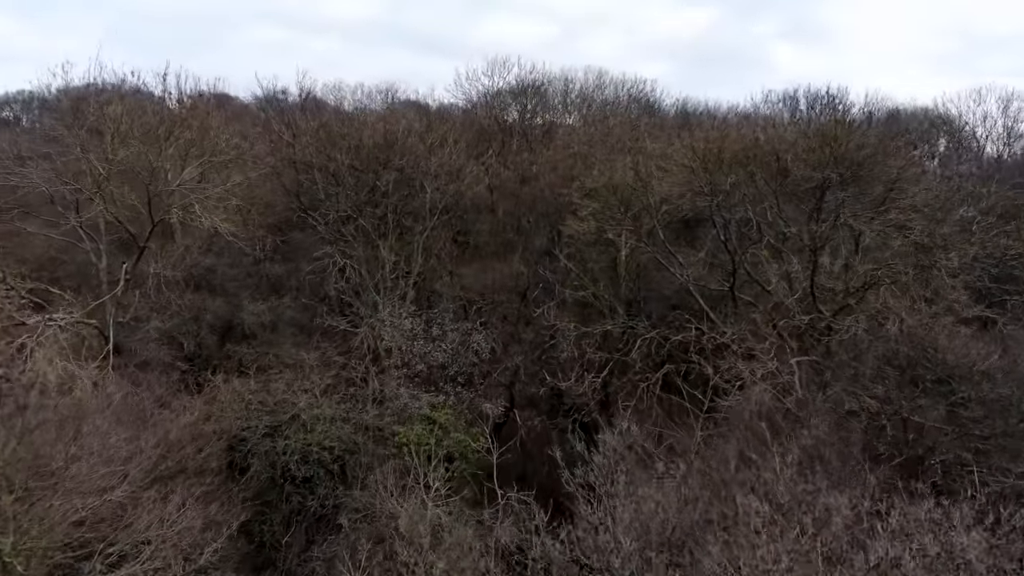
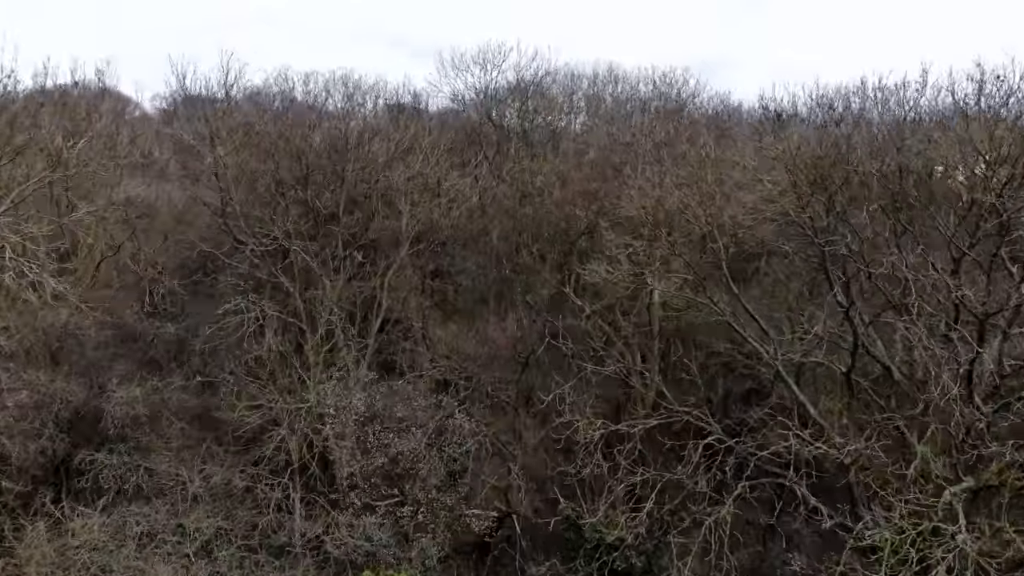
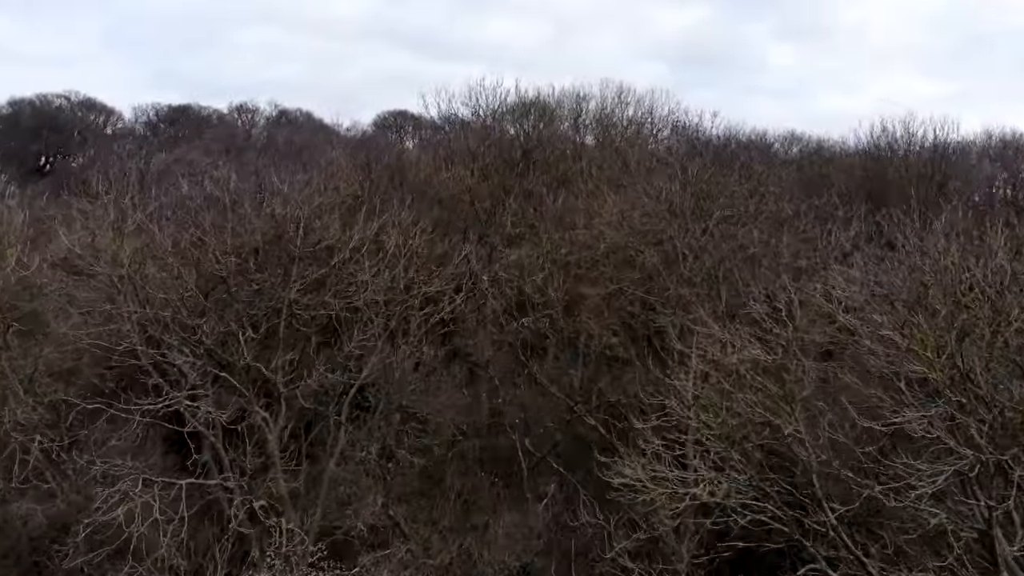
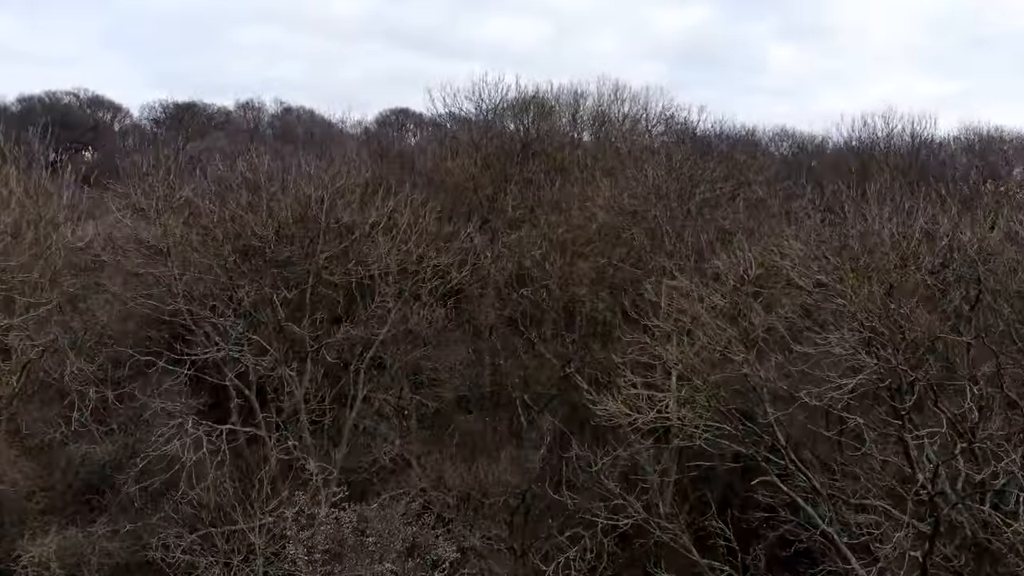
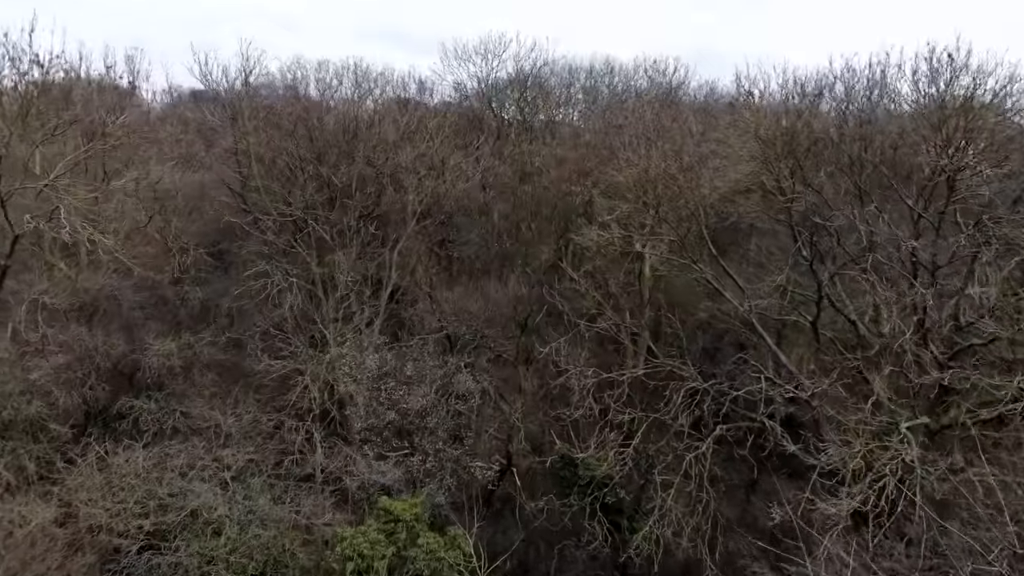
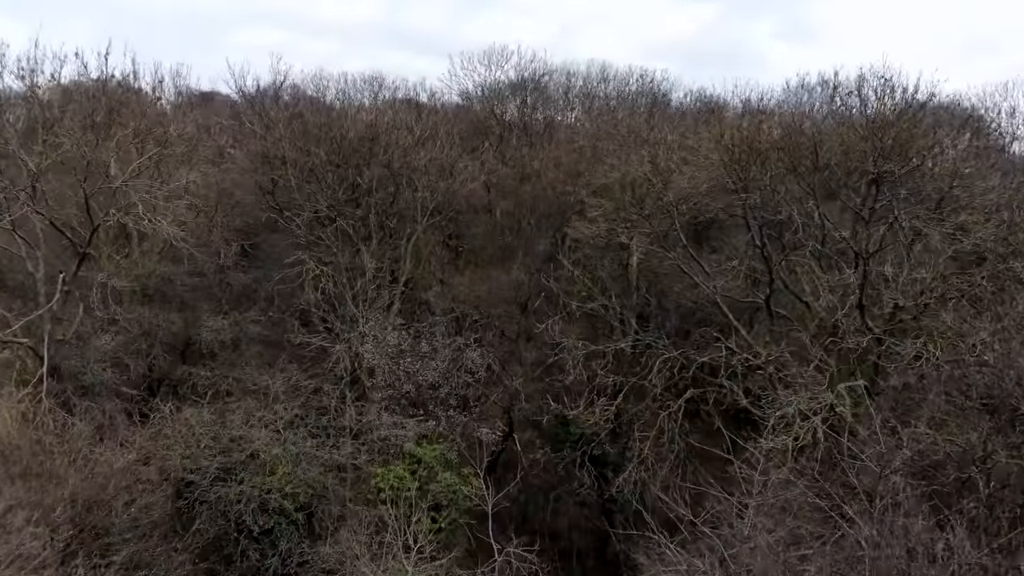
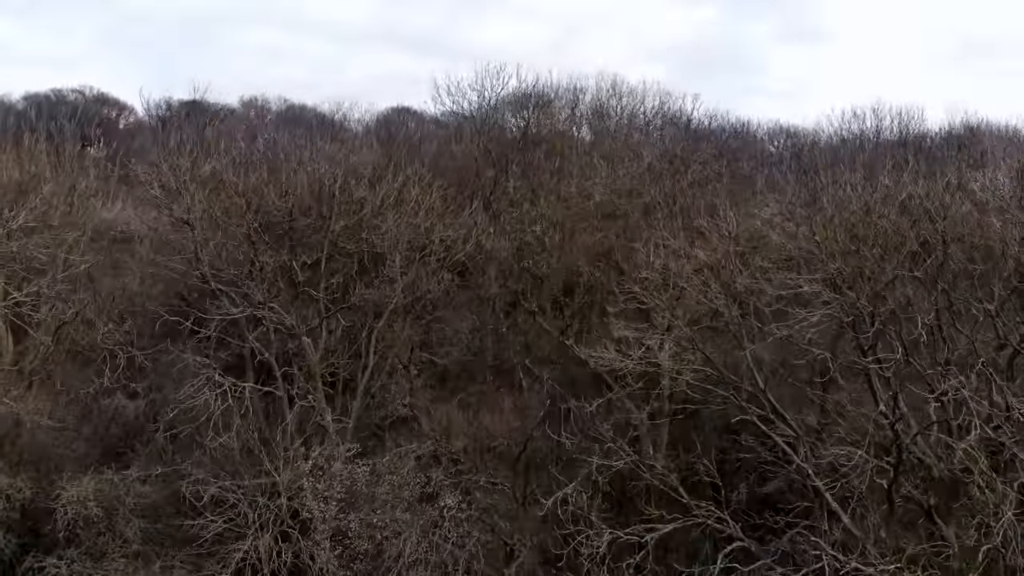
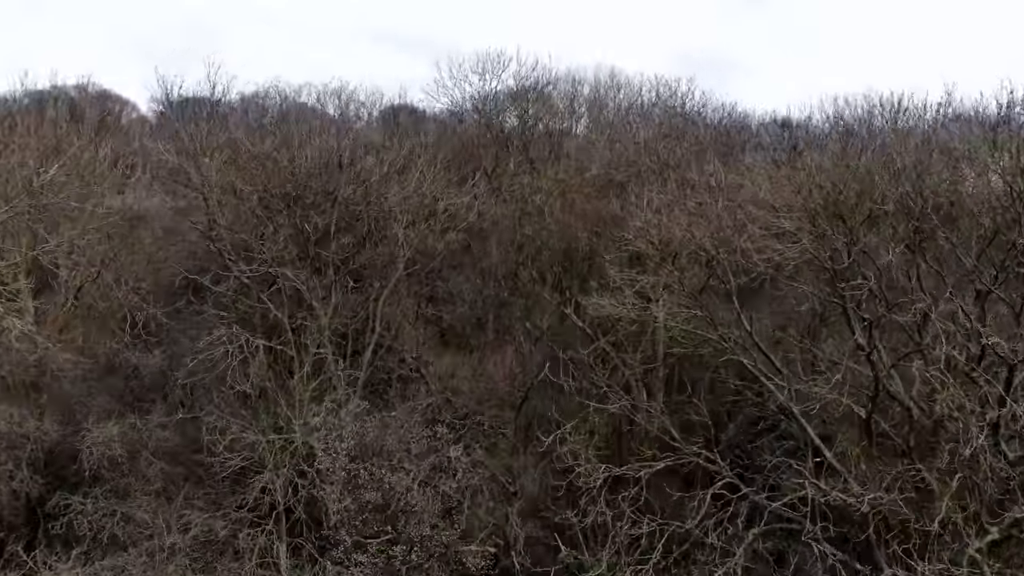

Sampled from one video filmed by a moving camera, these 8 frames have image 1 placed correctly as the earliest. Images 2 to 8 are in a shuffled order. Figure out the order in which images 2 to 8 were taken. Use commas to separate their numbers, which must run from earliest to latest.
6, 5, 2, 8, 7, 4, 3
